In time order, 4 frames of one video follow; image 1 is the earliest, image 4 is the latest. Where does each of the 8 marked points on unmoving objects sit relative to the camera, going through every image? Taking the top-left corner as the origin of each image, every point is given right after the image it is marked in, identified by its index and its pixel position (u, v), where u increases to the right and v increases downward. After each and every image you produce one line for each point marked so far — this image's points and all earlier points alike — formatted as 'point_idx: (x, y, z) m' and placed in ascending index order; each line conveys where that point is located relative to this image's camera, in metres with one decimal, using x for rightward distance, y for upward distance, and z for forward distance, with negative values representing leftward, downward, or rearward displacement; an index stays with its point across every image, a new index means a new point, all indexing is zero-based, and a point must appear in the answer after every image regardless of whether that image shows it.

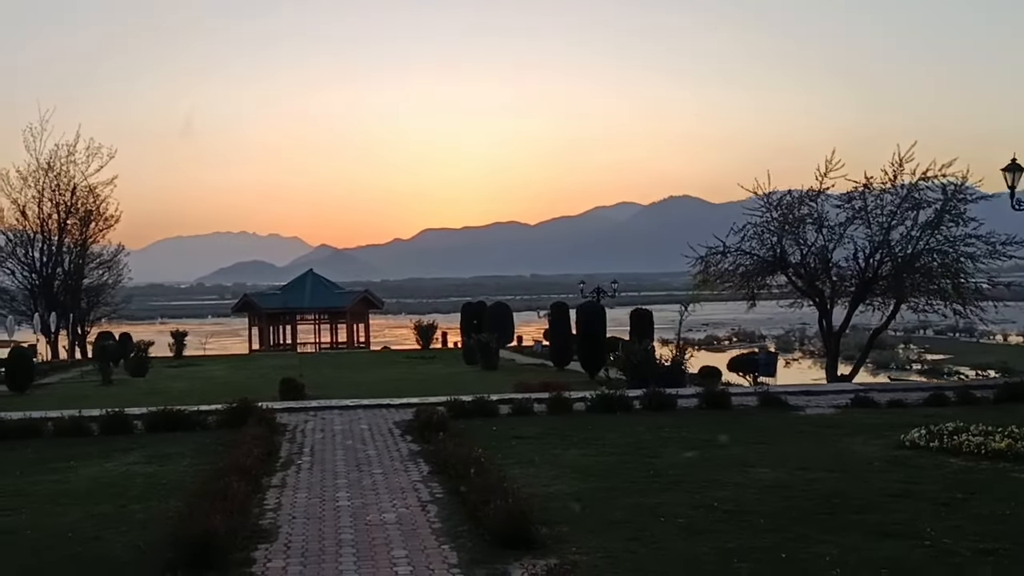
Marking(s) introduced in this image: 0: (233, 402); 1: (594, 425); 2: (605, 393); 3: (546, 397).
0: (-4.1, -1.7, +14.2) m
1: (+1.1, -1.9, +13.7) m
2: (+1.5, -1.7, +15.2) m
3: (+0.6, -1.8, +15.6) m
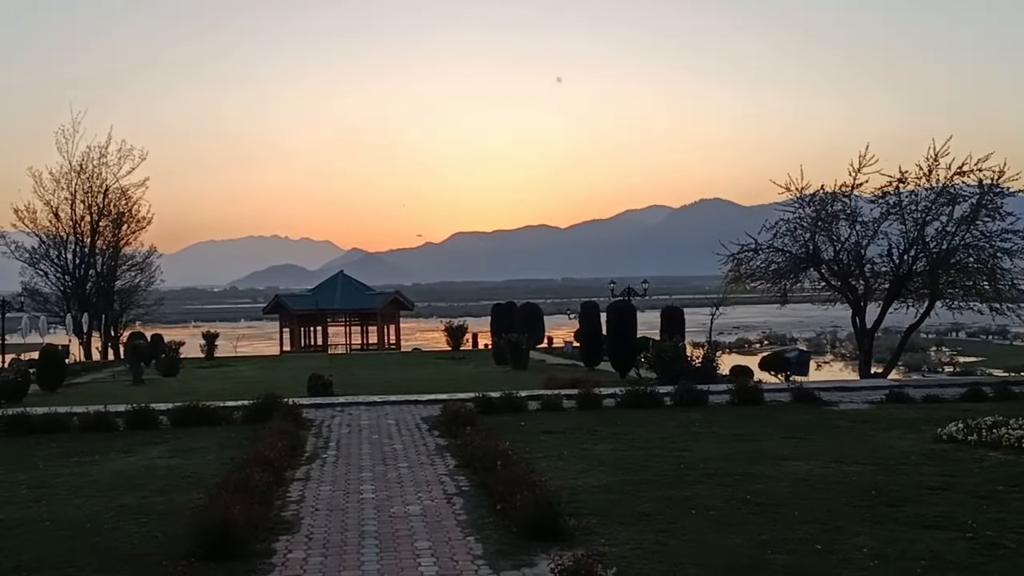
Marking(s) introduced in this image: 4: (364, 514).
0: (-3.7, -1.6, +14.1) m
1: (+1.5, -1.8, +13.5) m
2: (+1.9, -1.6, +14.9) m
3: (+1.0, -1.7, +15.3) m
4: (-1.3, -1.9, +8.2) m
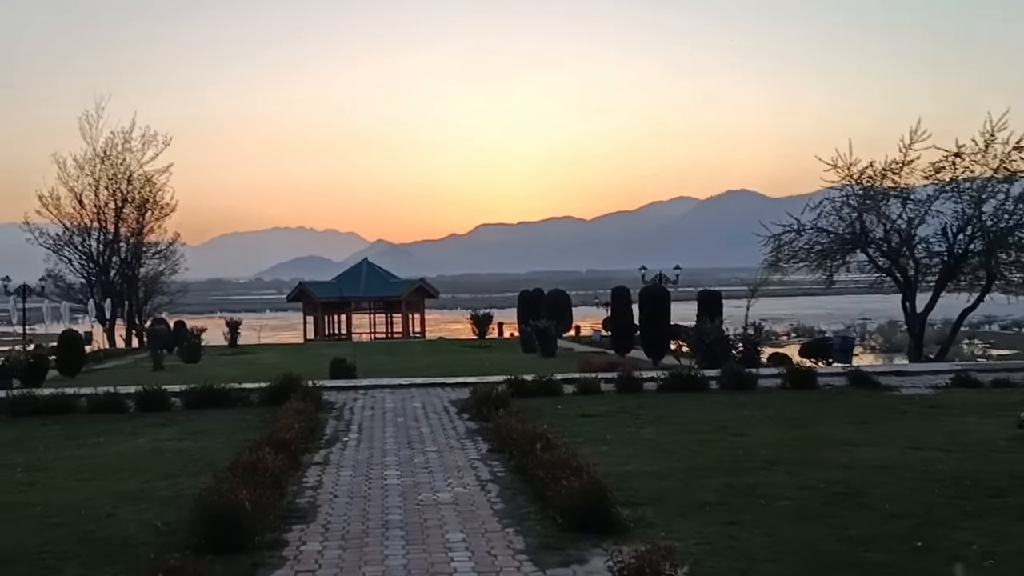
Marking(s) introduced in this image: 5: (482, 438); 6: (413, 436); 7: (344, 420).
0: (-3.2, -1.2, +13.2) m
1: (+2.0, -1.5, +12.5) m
2: (+2.4, -1.2, +13.9) m
3: (+1.5, -1.3, +14.4) m
4: (-0.9, -1.6, +7.3) m
5: (-0.3, -1.6, +10.0) m
6: (-1.0, -1.6, +10.2) m
7: (-2.0, -1.6, +11.5) m
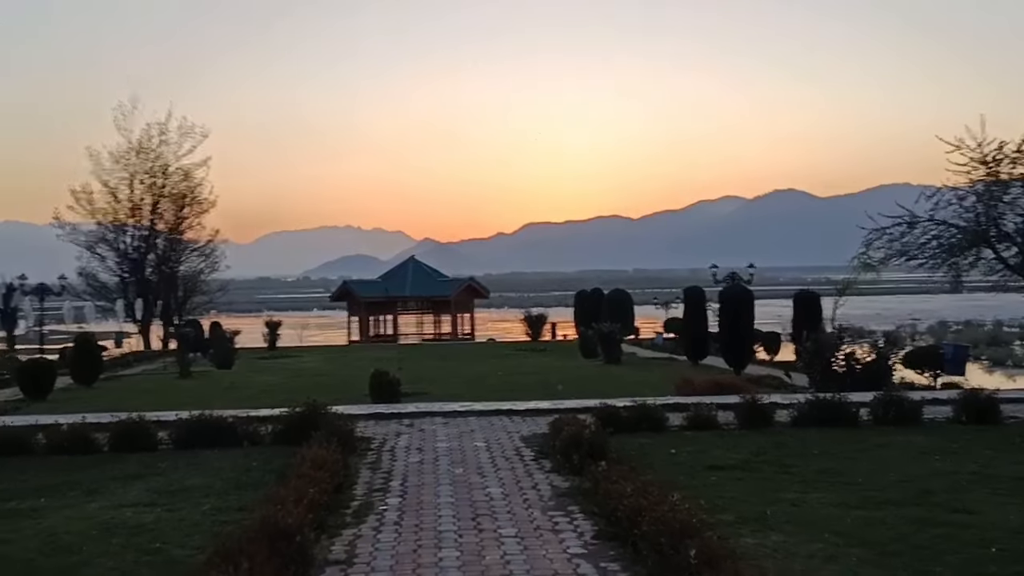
0: (-2.3, -1.3, +10.2) m
1: (+2.9, -1.5, +9.2) m
2: (+3.4, -1.2, +10.6) m
3: (+2.5, -1.3, +11.1) m
4: (-0.3, -1.6, +4.2) m
5: (+0.5, -1.6, +6.8) m
6: (-0.2, -1.6, +7.1) m
7: (-1.1, -1.6, +8.4) m
